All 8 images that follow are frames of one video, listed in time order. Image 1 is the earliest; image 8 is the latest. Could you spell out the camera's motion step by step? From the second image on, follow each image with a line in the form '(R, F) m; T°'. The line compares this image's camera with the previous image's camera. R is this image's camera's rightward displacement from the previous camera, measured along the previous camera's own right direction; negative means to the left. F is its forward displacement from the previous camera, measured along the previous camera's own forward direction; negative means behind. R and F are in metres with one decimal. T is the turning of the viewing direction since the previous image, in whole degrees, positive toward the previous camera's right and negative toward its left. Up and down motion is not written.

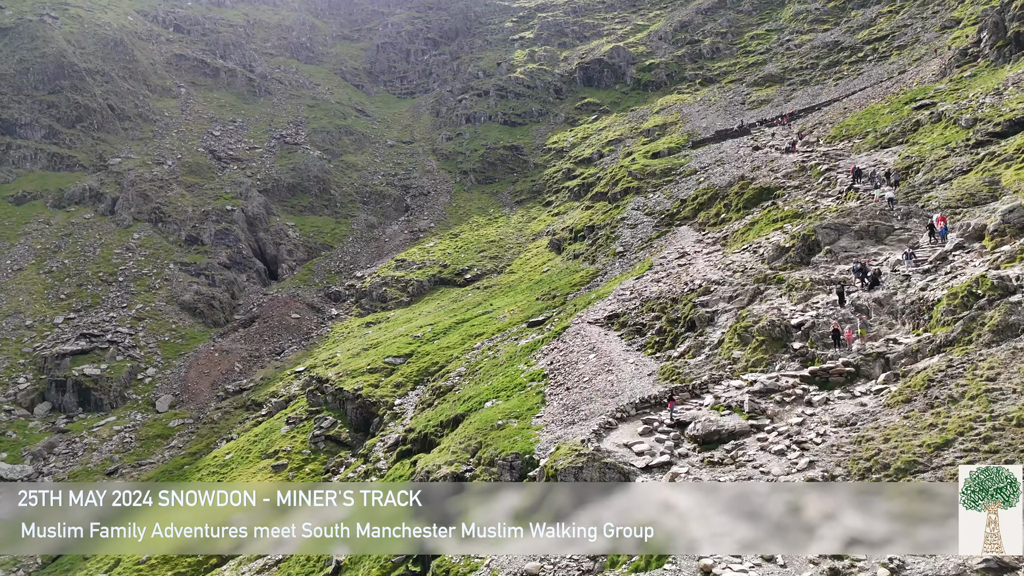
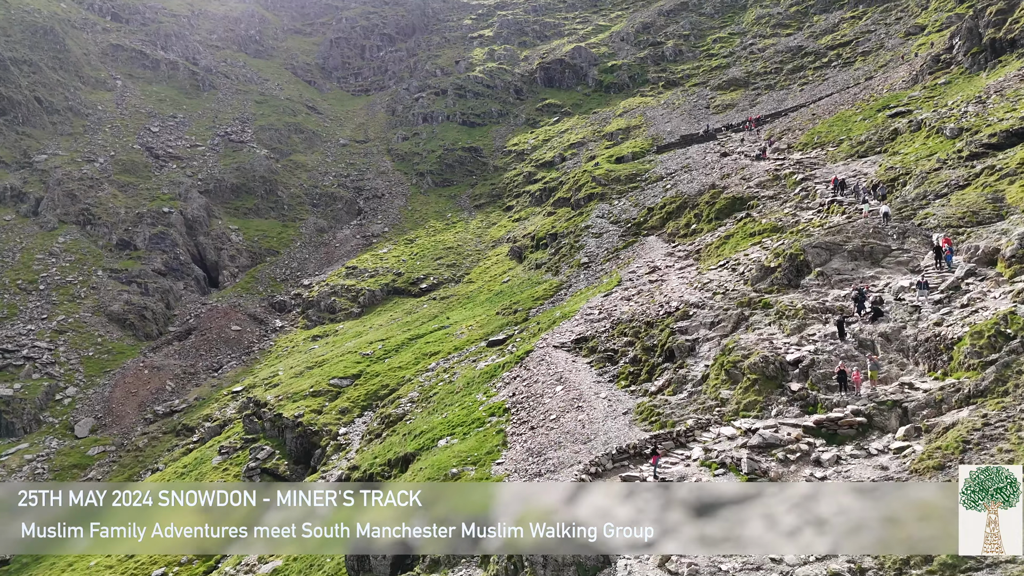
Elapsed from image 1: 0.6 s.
(+0.1, +5.2) m; +3°
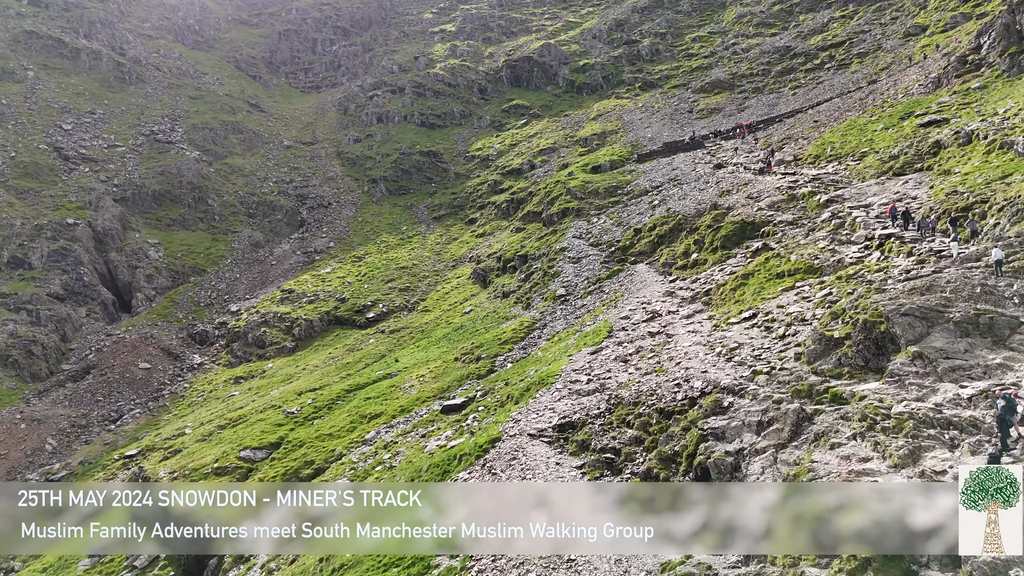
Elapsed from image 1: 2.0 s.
(+0.2, +12.9) m; +3°
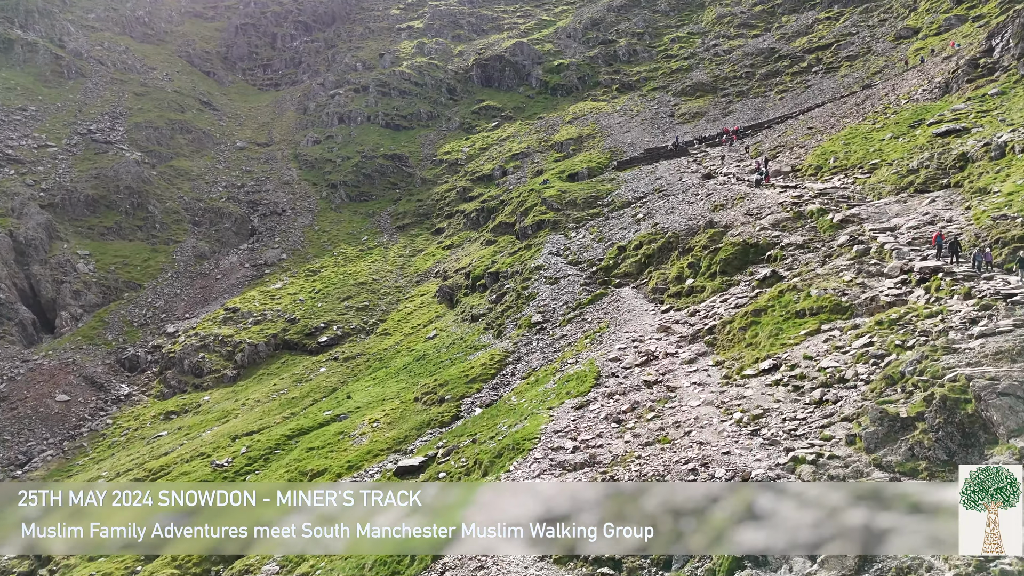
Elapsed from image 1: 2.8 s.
(+0.1, +7.7) m; +2°
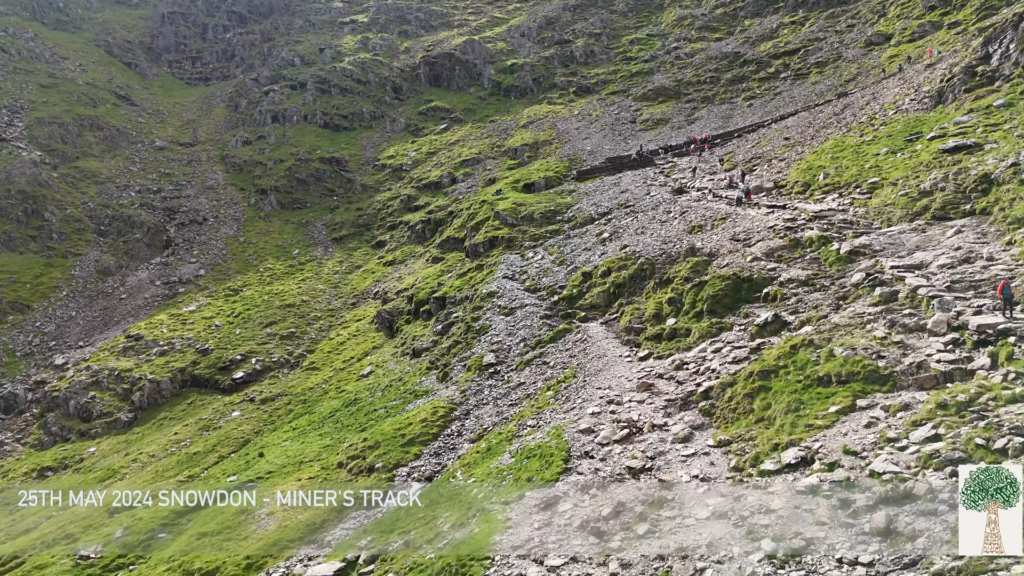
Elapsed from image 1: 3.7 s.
(+0.2, +8.7) m; +4°
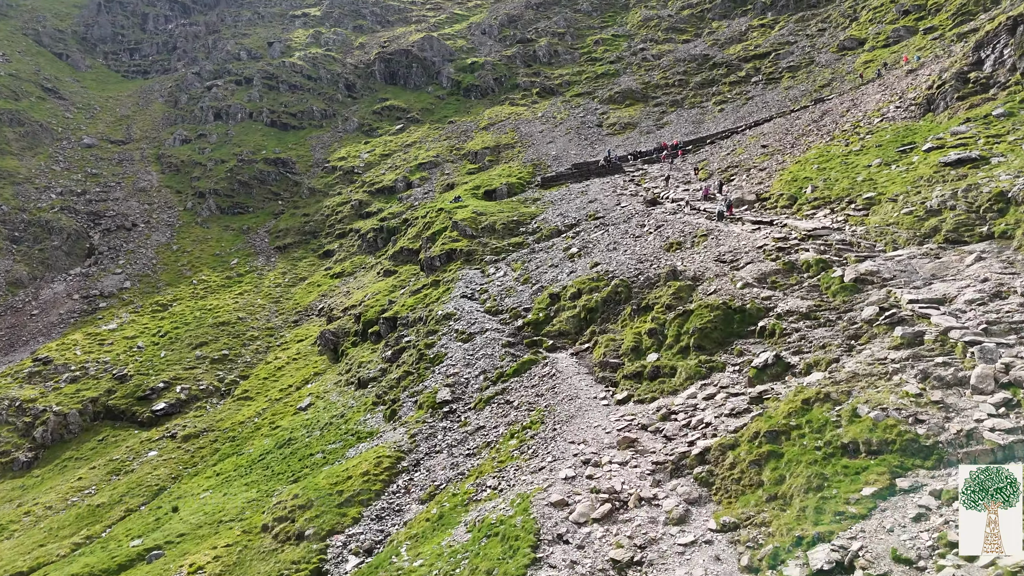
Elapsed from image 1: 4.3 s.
(+0.1, +5.9) m; +3°
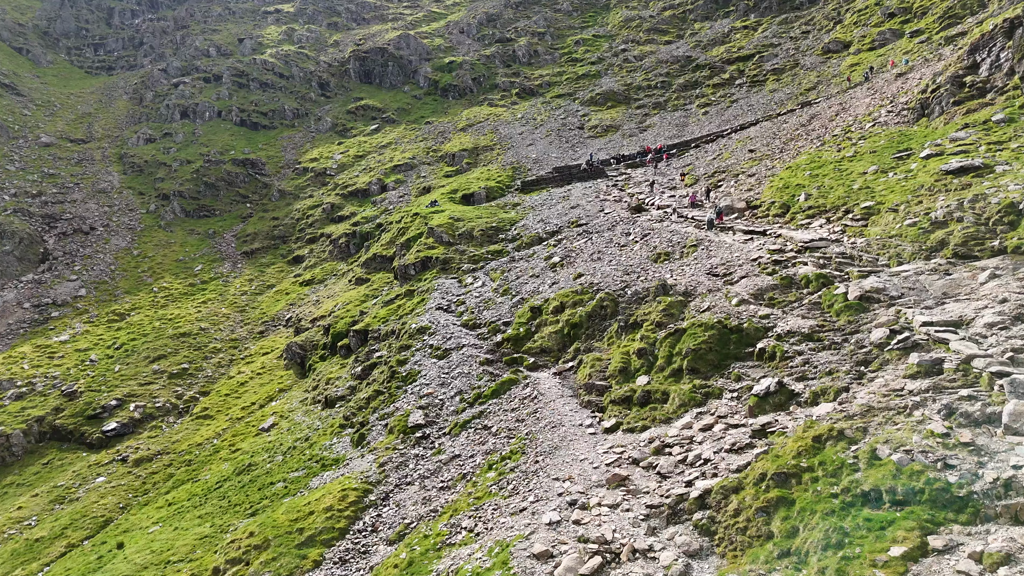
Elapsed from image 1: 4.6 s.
(0.0, +3.0) m; +2°
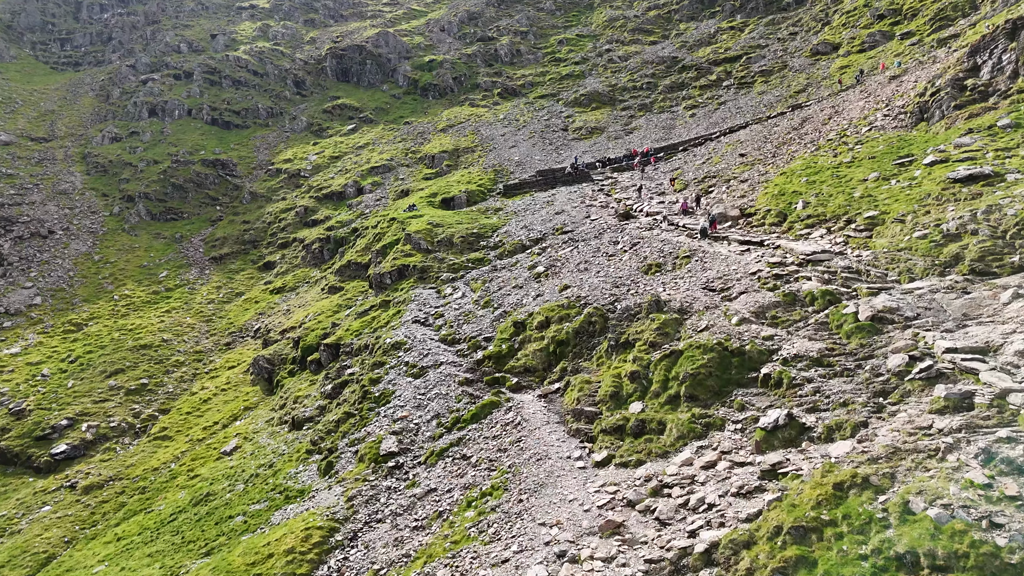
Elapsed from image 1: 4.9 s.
(0.0, +3.0) m; +1°
